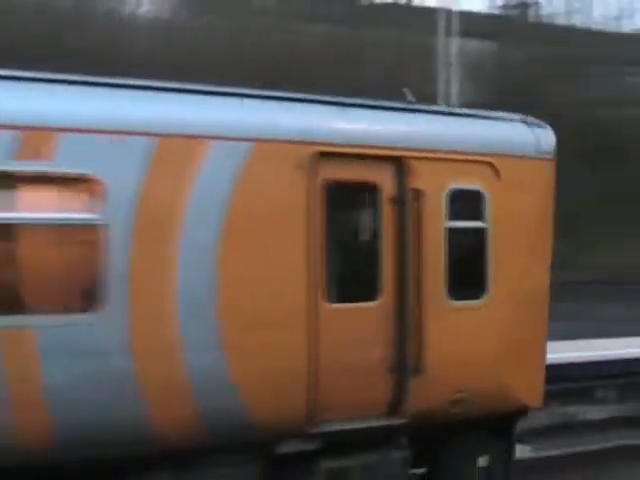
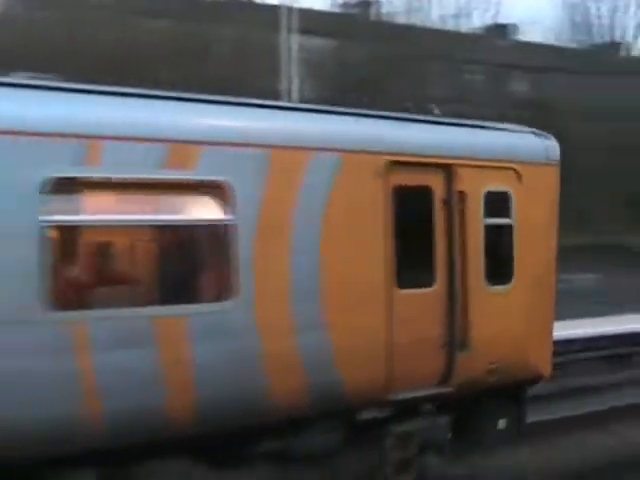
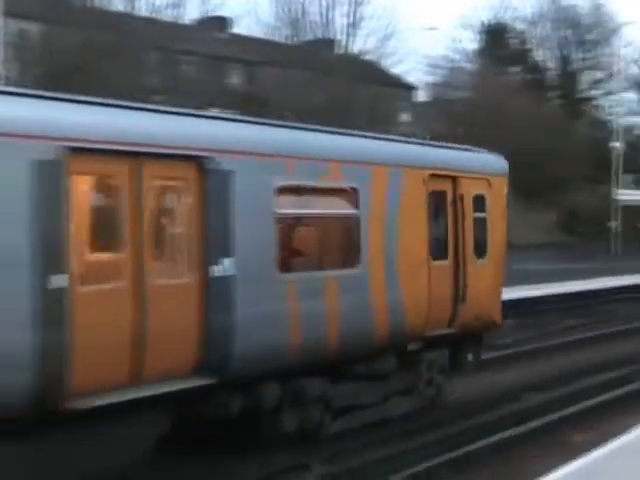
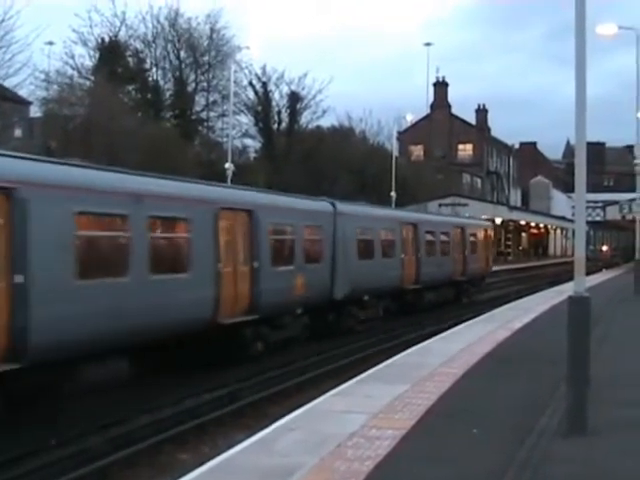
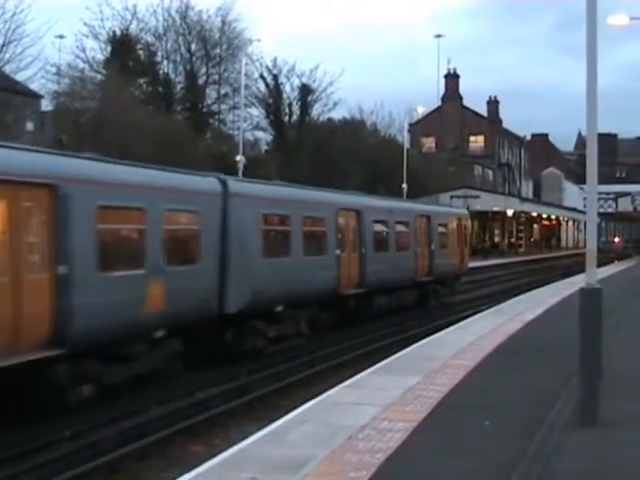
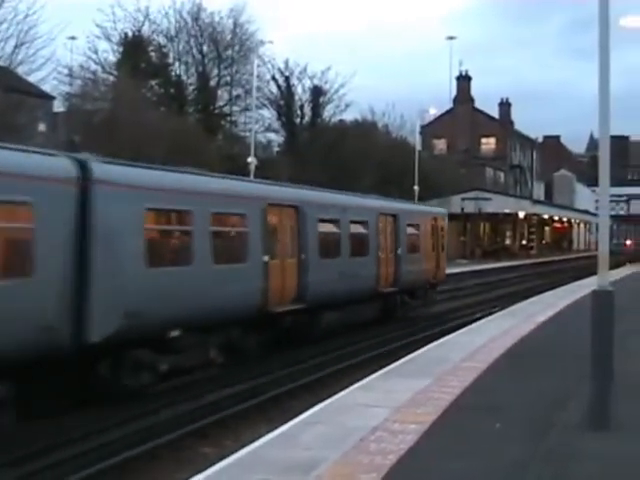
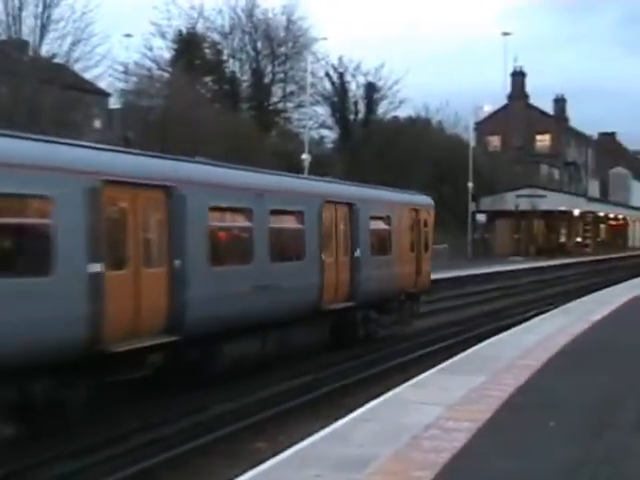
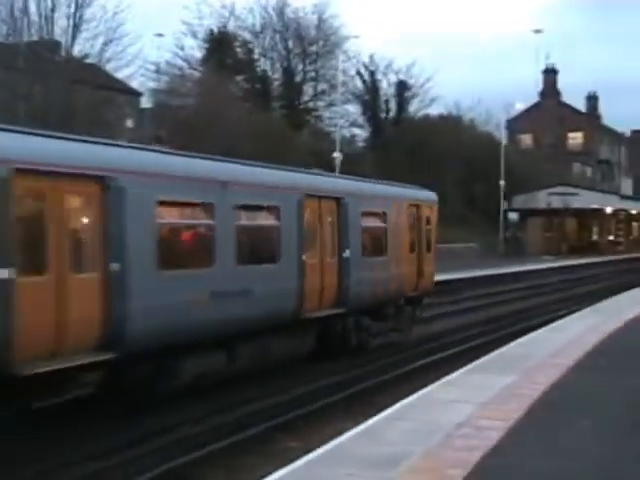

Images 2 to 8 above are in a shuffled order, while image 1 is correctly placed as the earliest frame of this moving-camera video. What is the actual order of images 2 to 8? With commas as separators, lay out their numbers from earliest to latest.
2, 3, 8, 7, 6, 5, 4
